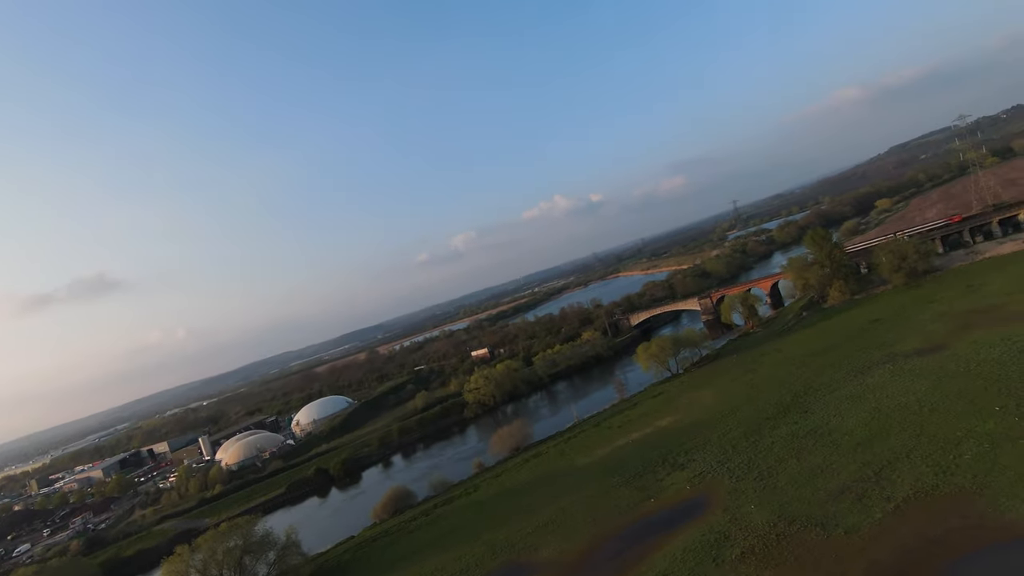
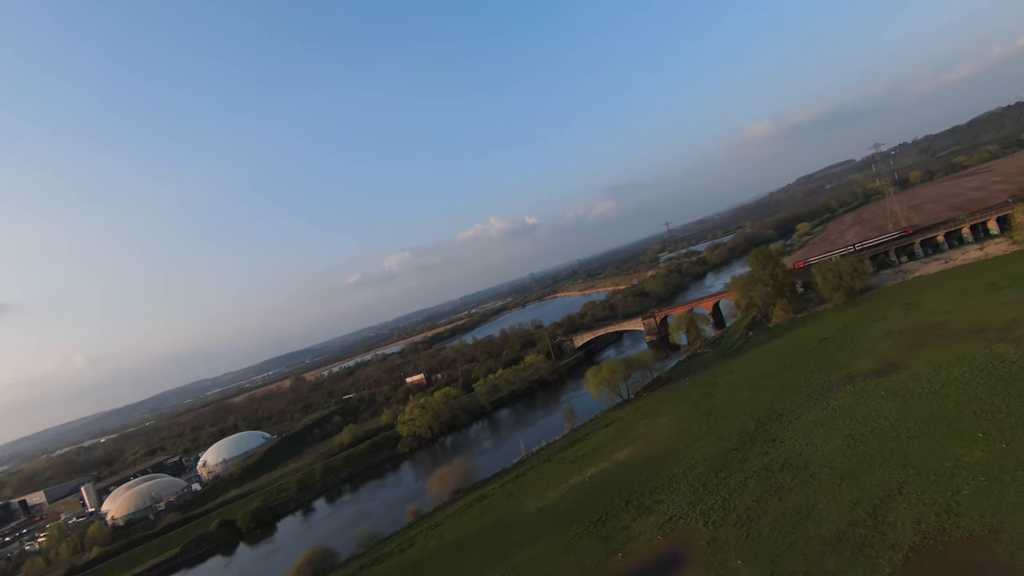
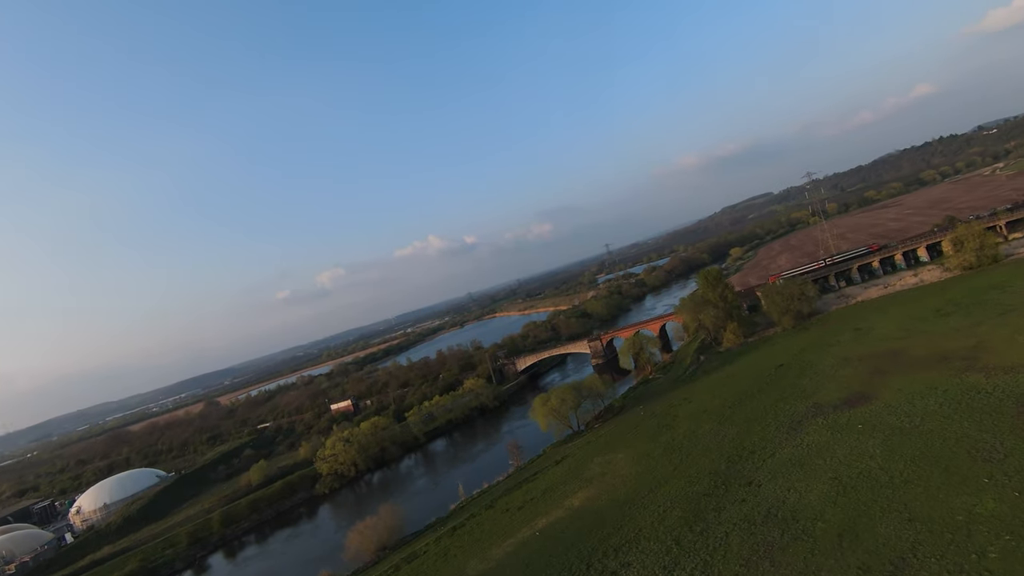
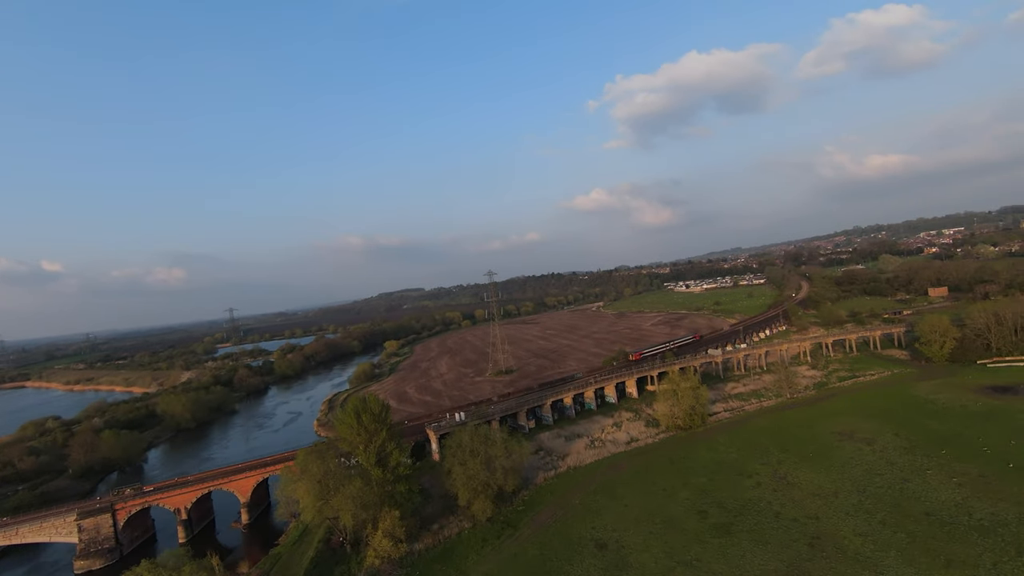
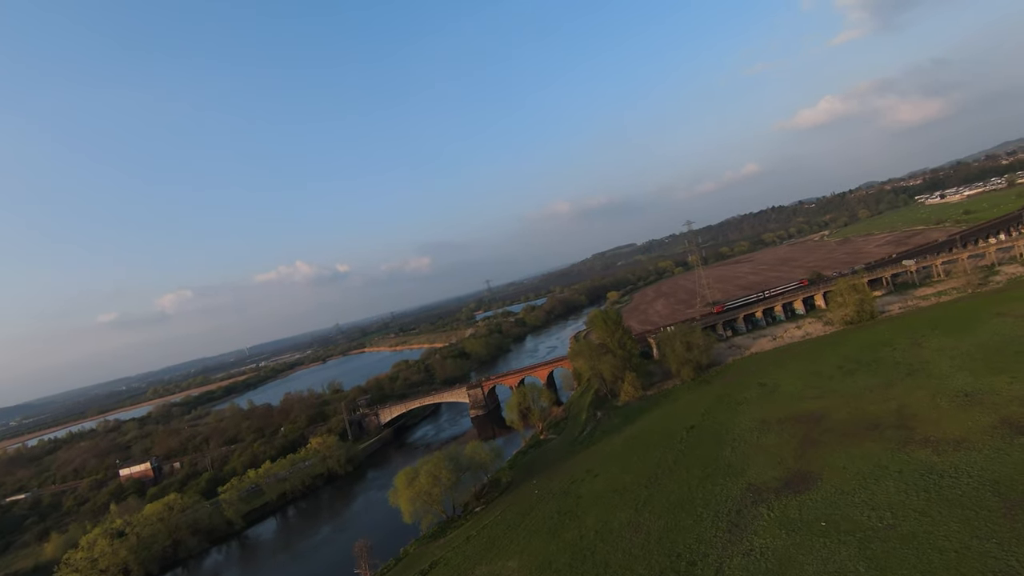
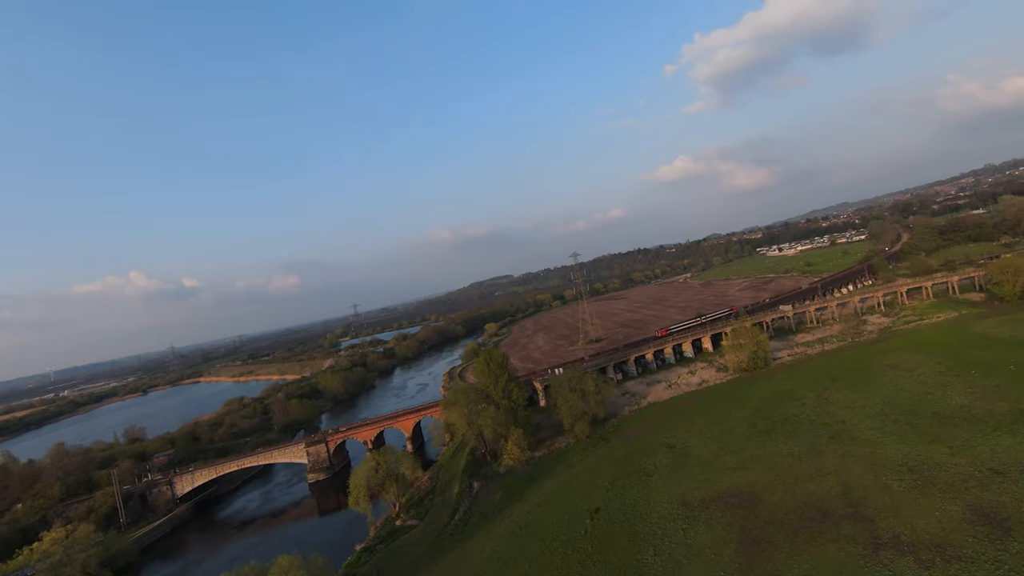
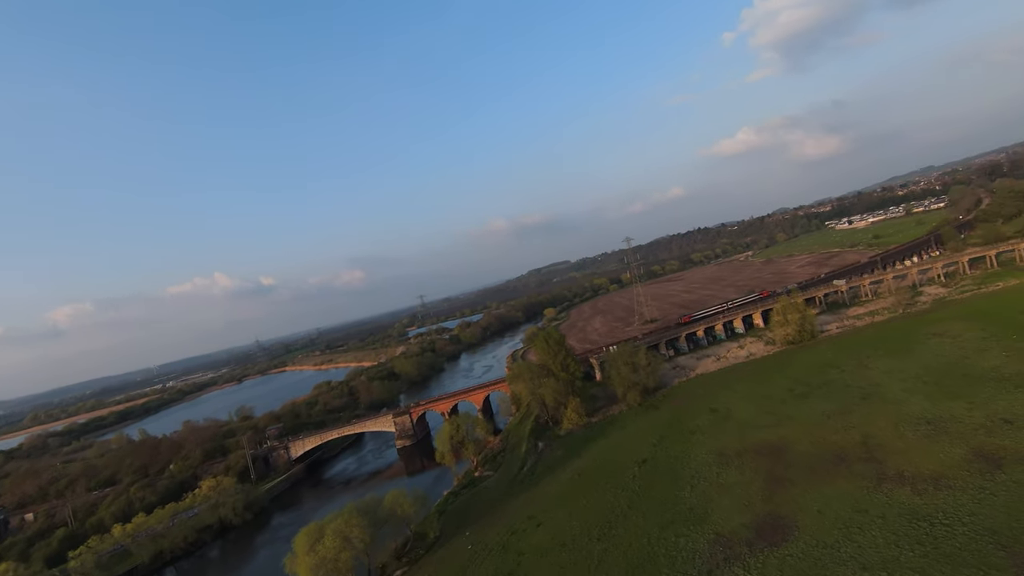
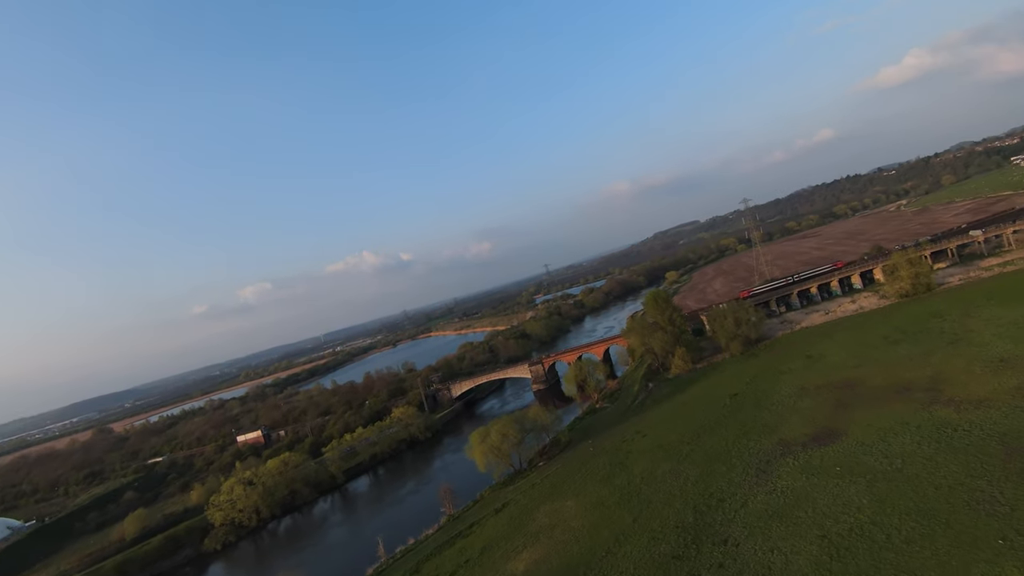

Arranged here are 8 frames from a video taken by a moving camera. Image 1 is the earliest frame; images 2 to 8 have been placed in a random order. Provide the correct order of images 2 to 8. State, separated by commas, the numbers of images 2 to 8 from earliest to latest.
2, 3, 8, 5, 7, 6, 4
